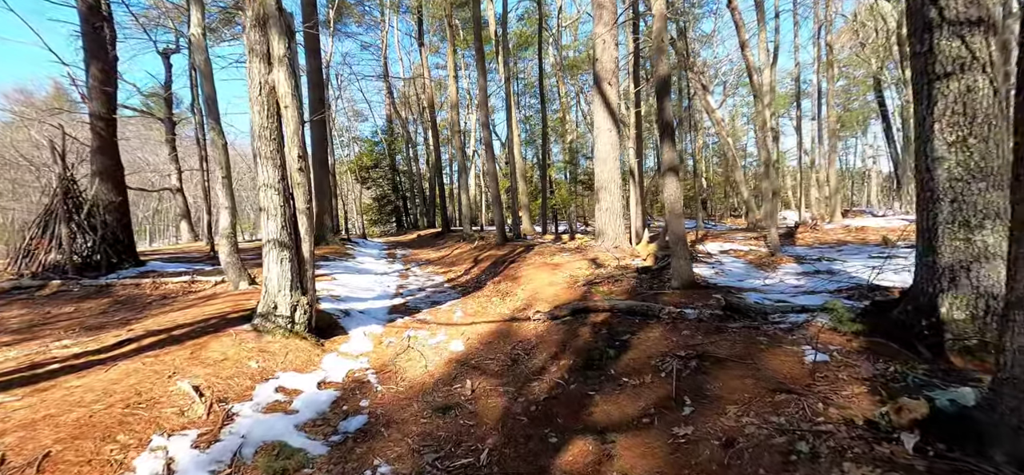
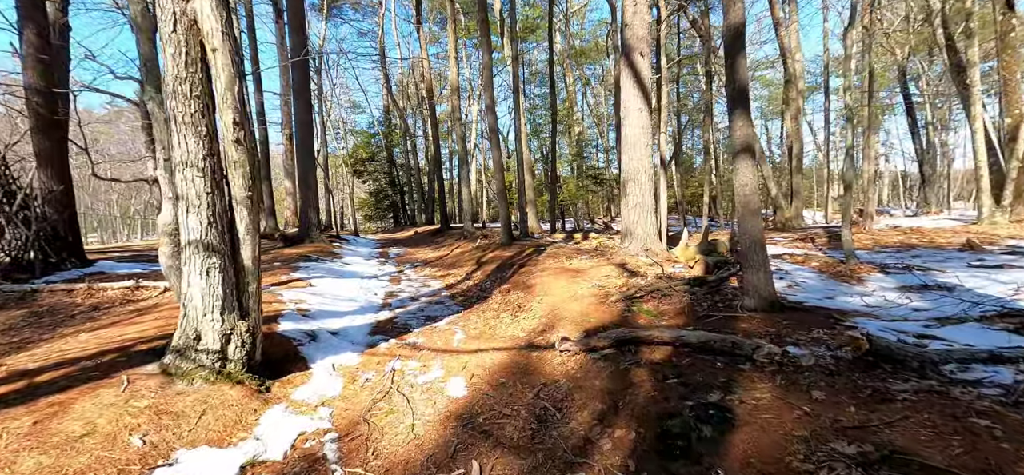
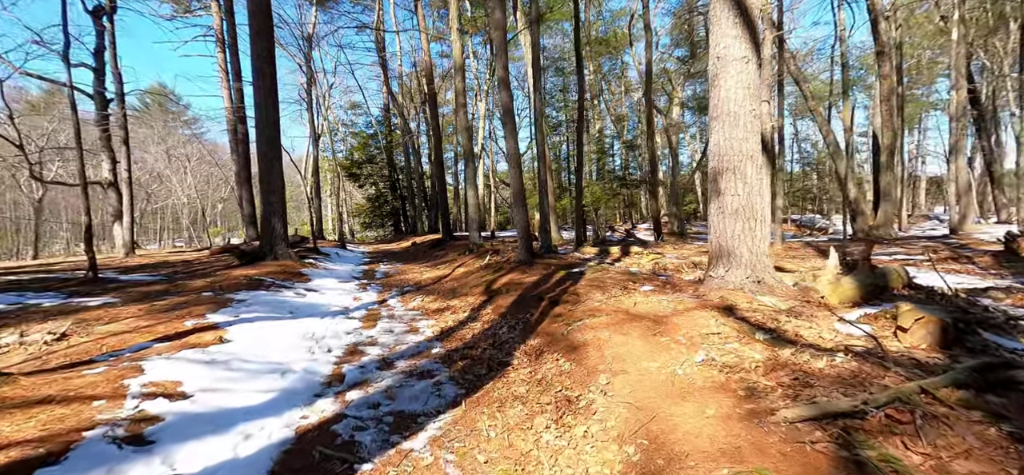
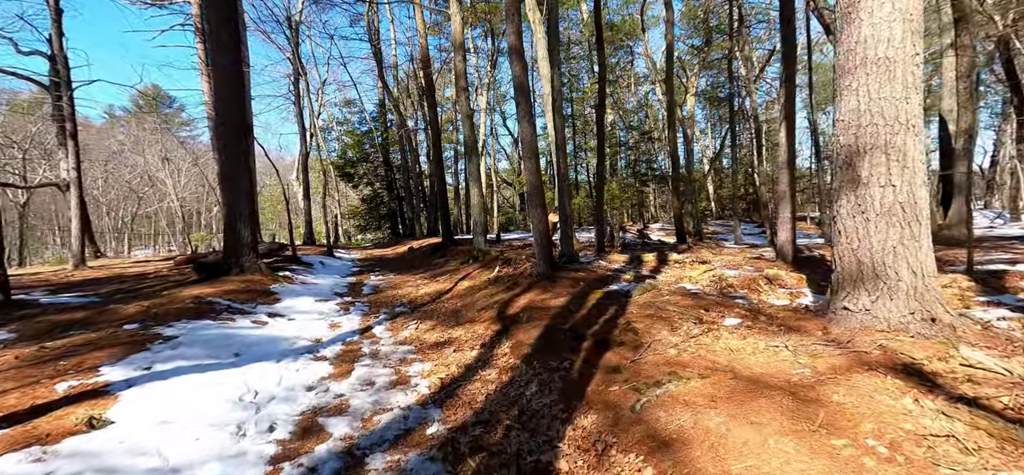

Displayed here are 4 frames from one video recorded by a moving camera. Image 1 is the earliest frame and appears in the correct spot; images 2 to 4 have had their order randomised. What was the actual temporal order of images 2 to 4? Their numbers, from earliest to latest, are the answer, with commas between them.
2, 3, 4
